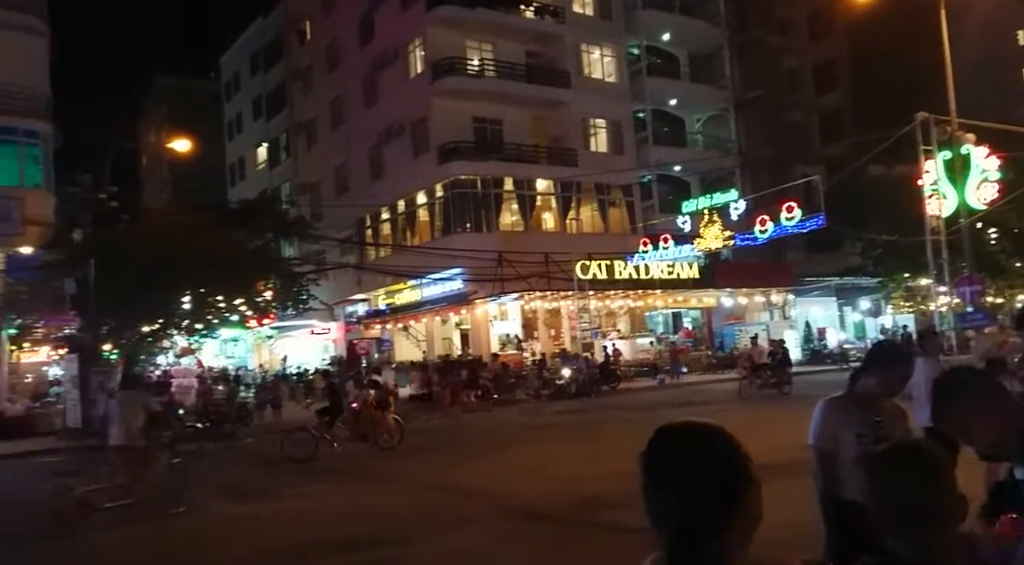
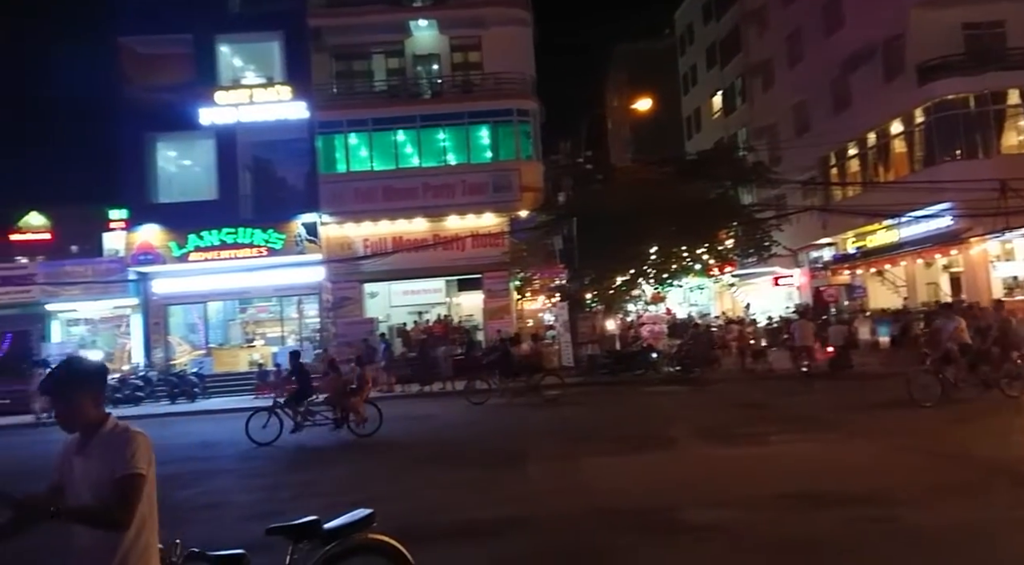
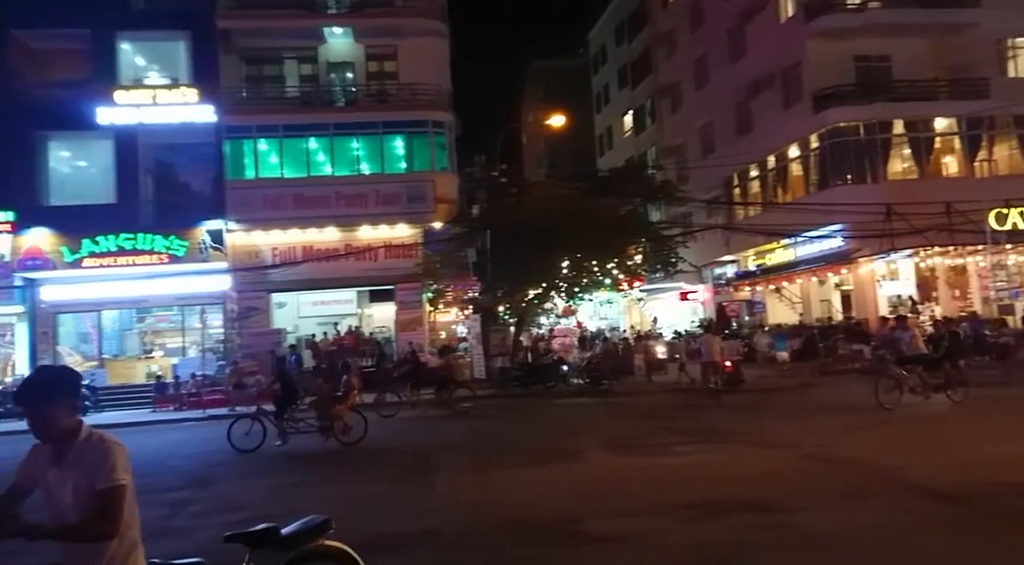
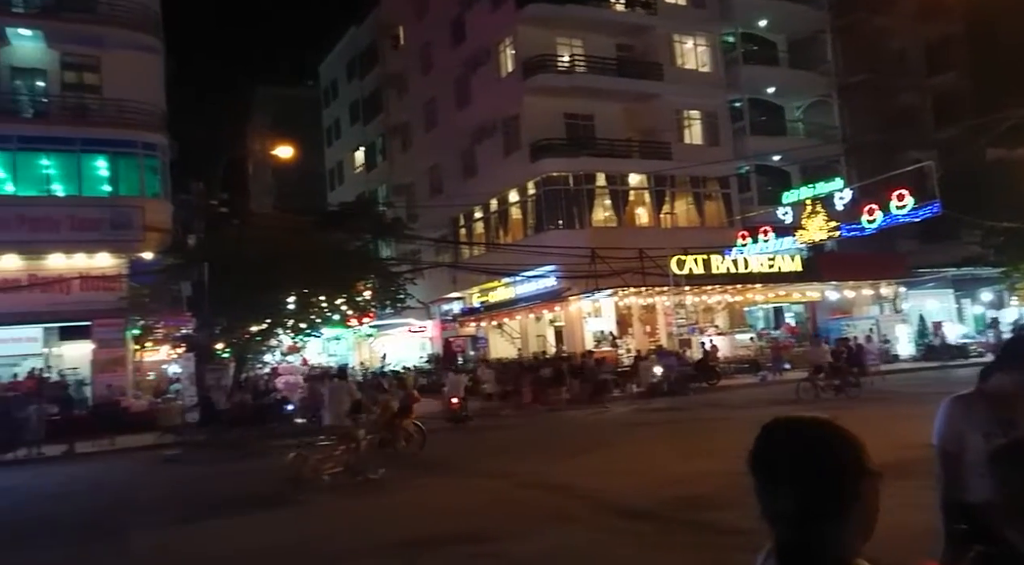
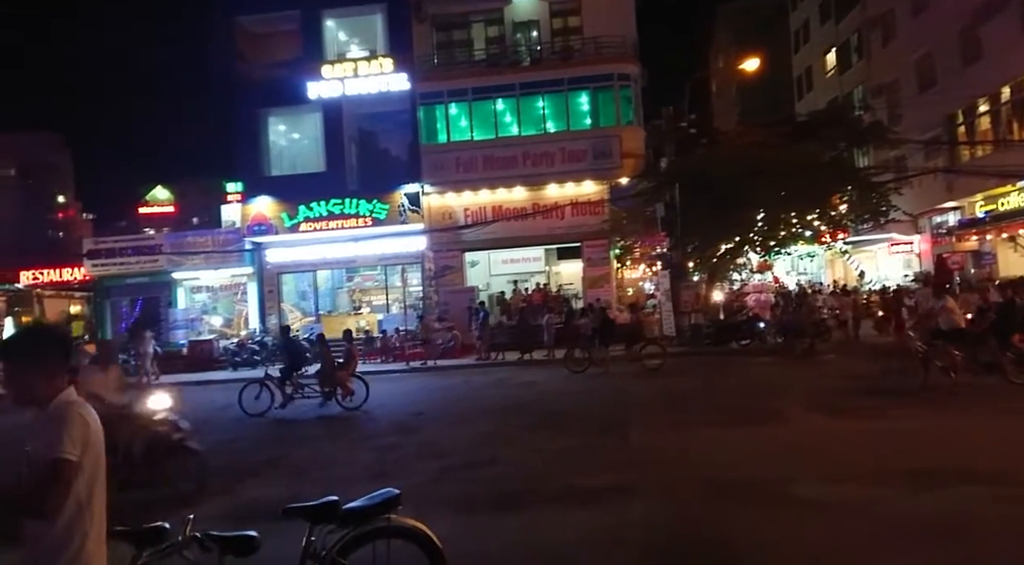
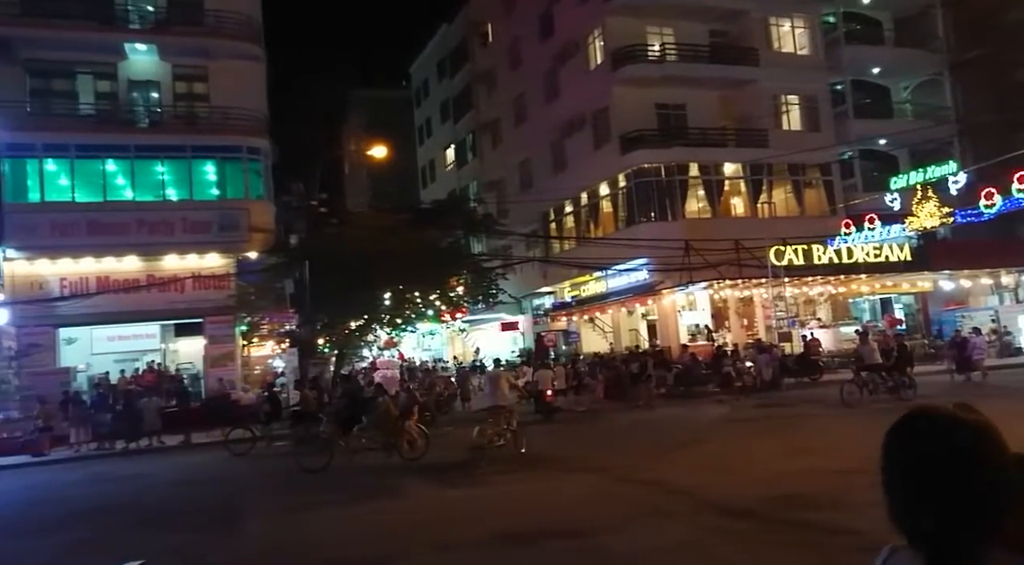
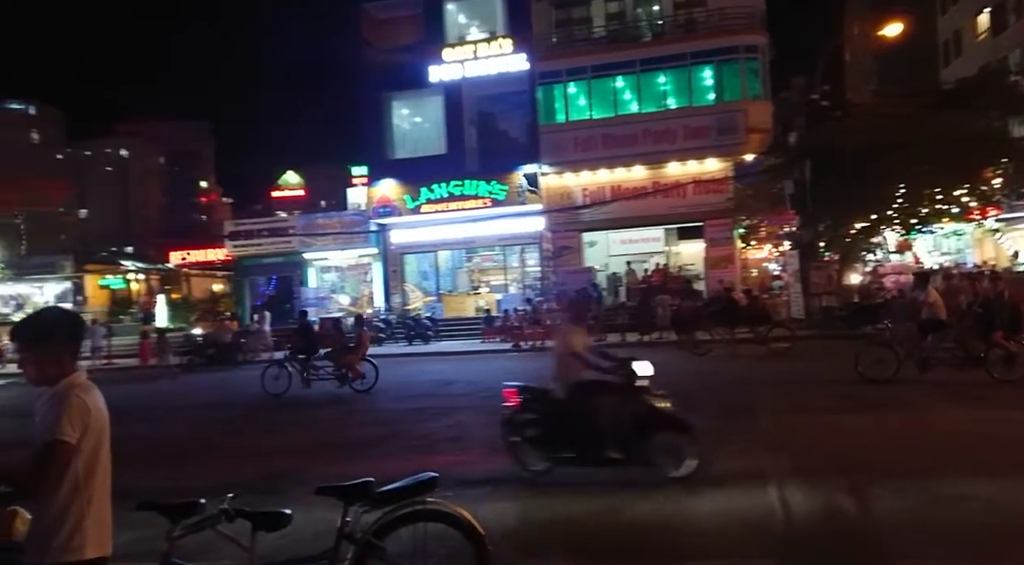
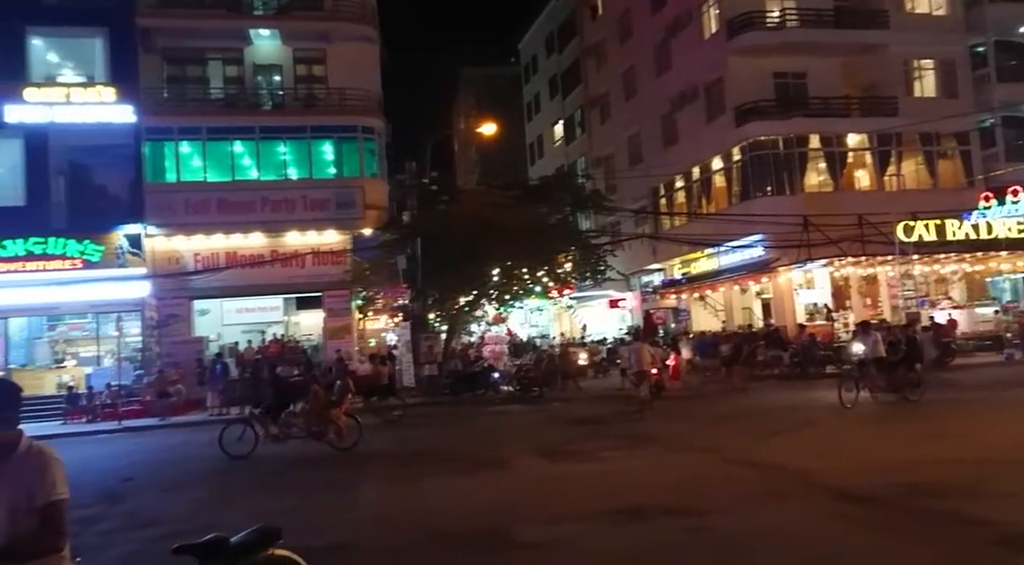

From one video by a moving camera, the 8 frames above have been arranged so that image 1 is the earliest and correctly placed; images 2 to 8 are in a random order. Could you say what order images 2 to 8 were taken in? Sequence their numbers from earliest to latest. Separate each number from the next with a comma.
4, 6, 8, 3, 2, 5, 7
